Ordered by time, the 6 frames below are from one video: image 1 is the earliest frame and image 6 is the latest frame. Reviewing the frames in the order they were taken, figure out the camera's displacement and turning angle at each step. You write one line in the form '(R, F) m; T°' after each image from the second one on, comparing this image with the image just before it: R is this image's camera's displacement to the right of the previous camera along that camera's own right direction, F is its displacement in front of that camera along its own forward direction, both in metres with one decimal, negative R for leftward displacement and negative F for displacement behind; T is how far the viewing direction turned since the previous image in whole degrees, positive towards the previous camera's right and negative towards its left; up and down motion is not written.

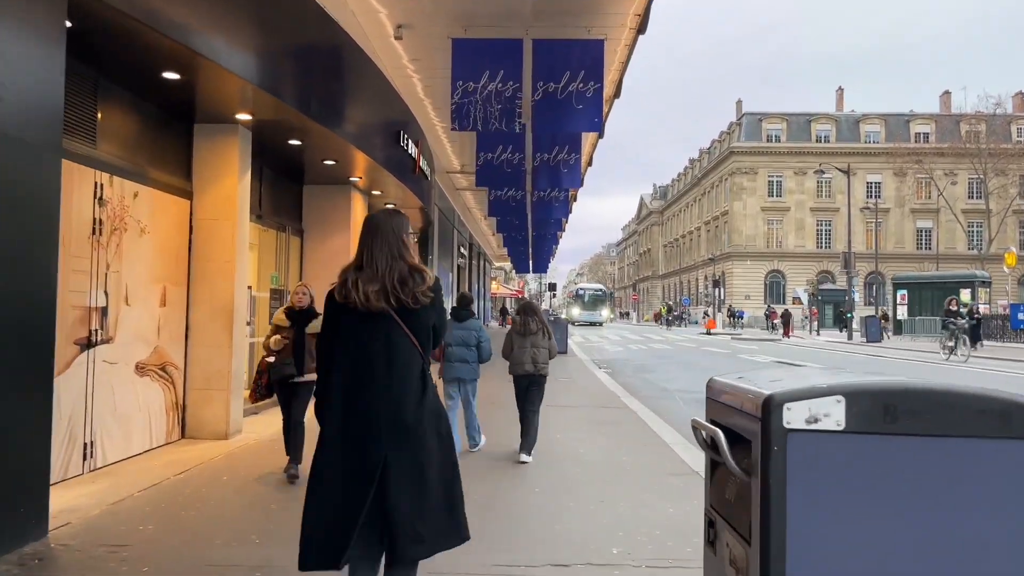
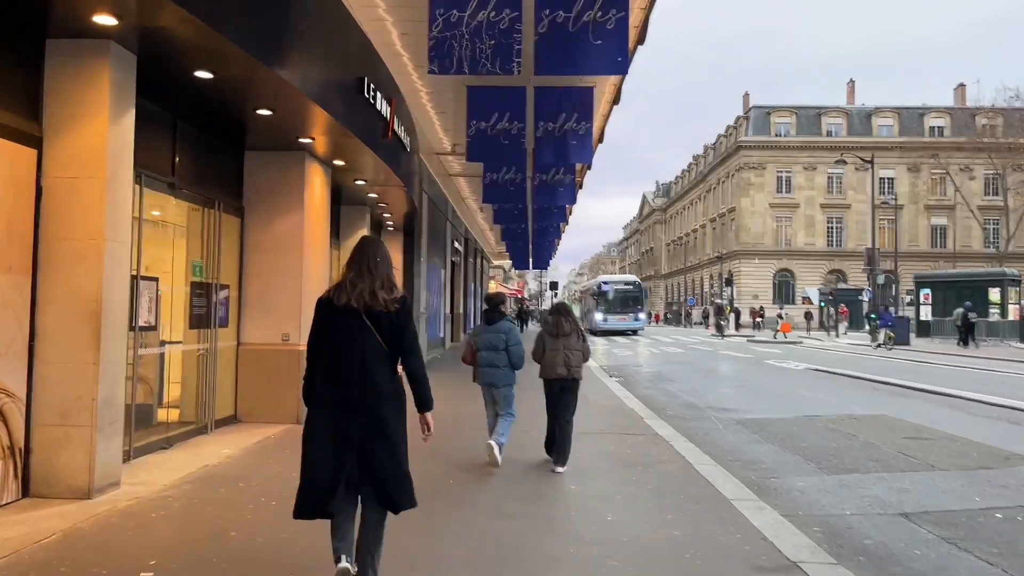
(0.0, +2.4) m; 0°
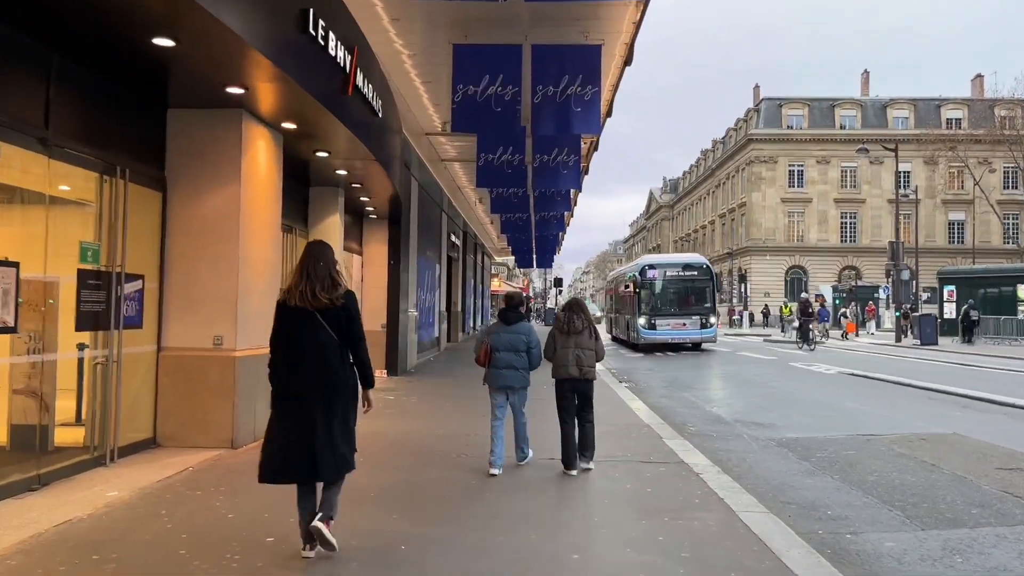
(+0.2, +1.8) m; 0°
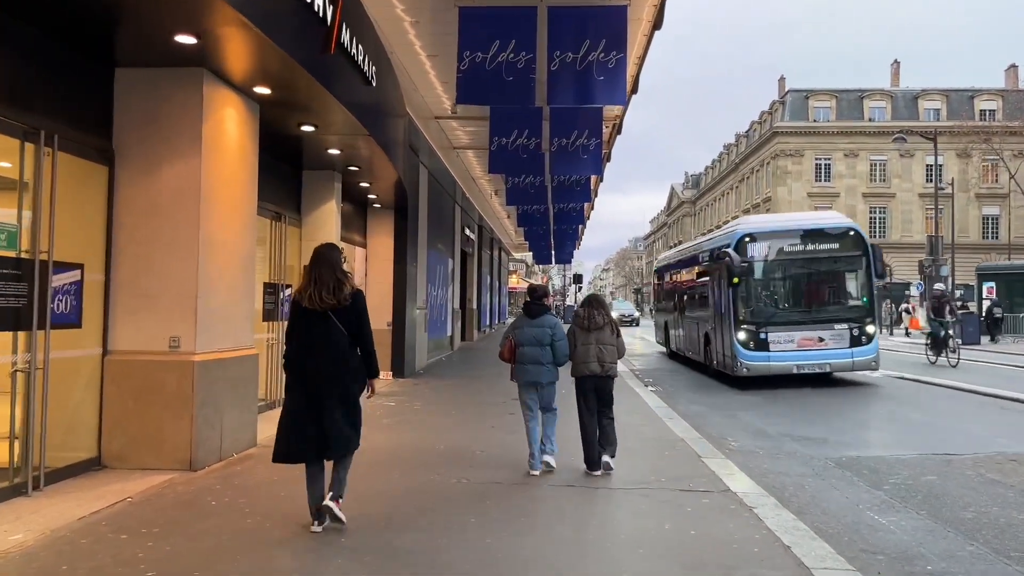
(+0.1, +1.2) m; -1°
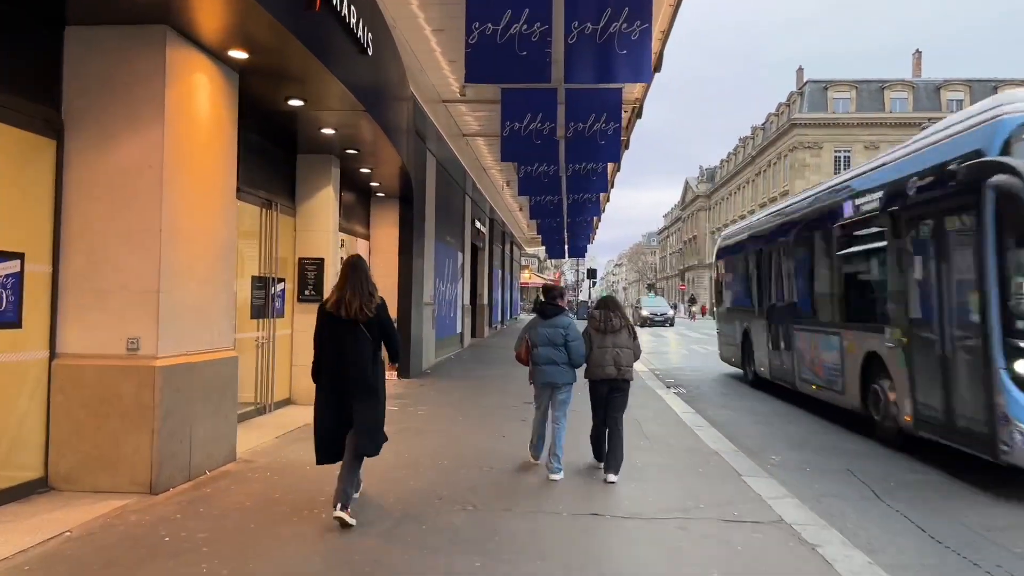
(0.0, +0.9) m; -1°
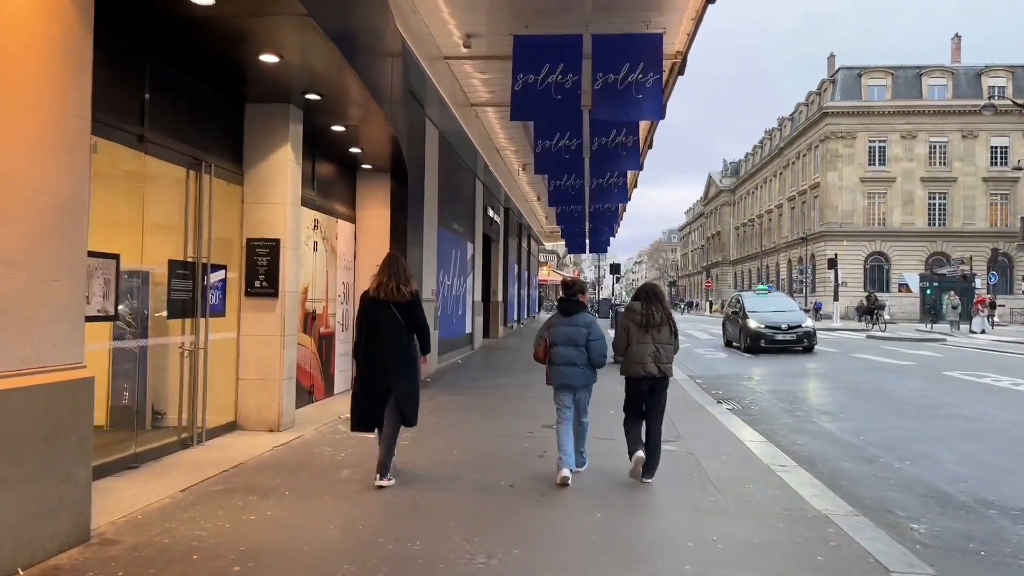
(0.0, +2.3) m; -1°
